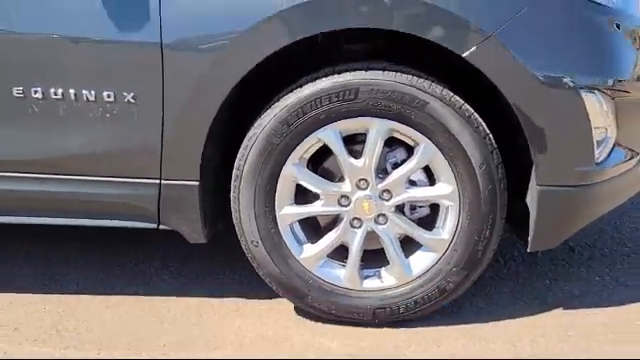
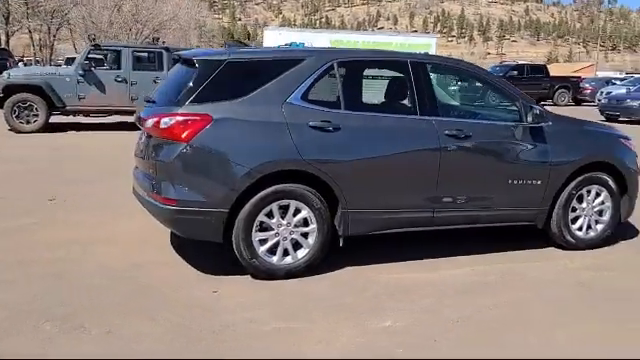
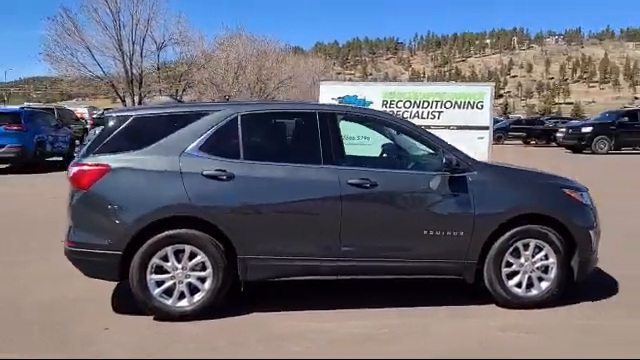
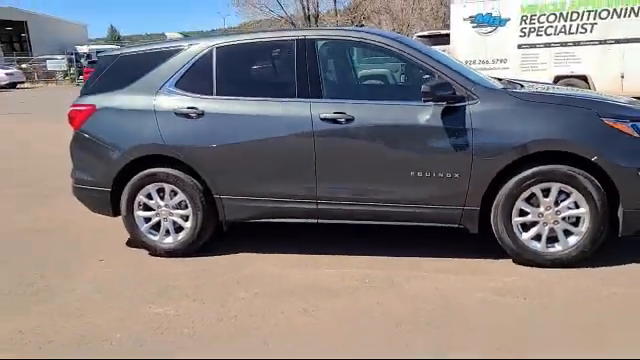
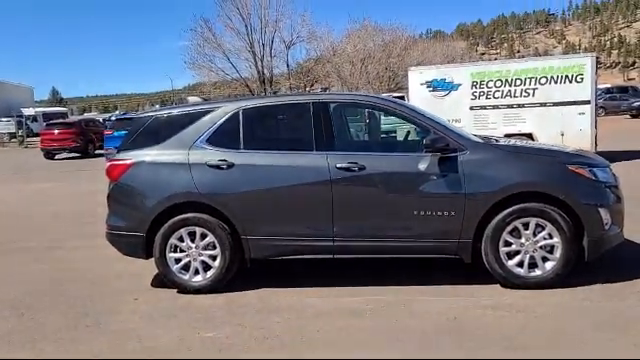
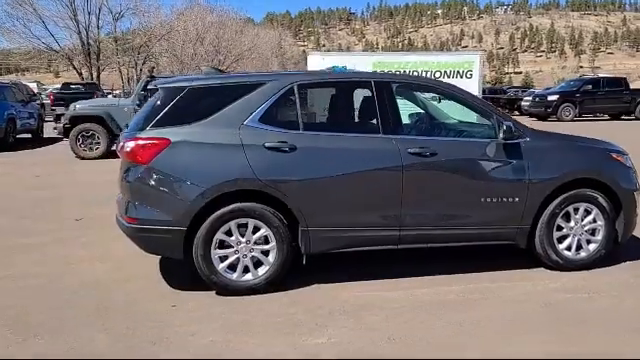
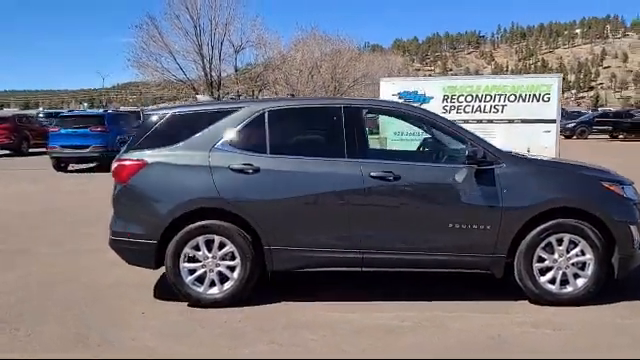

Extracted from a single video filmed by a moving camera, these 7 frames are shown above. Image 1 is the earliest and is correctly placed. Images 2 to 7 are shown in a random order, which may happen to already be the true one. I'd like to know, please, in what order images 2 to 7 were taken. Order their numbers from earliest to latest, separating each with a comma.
4, 5, 7, 3, 6, 2
